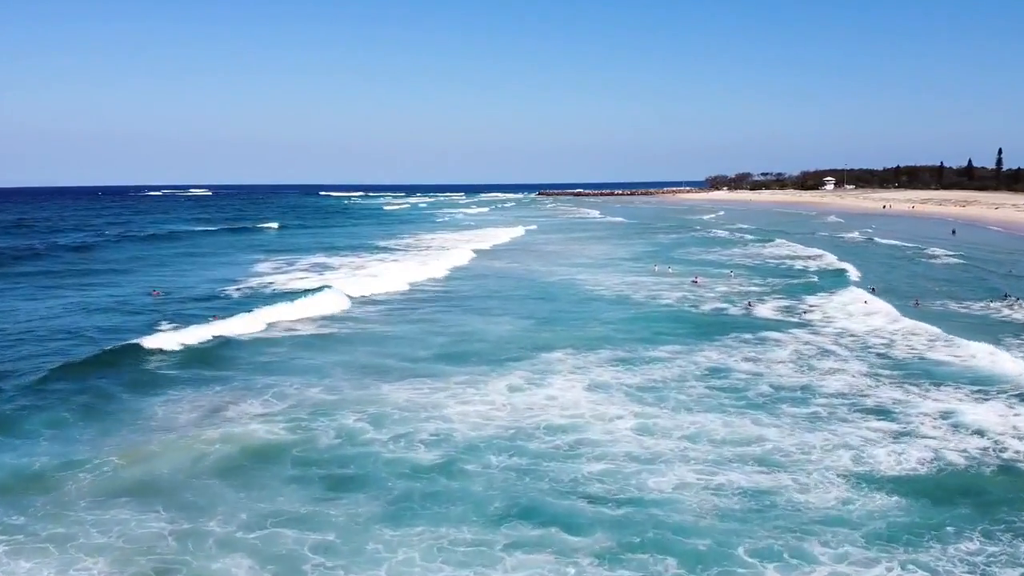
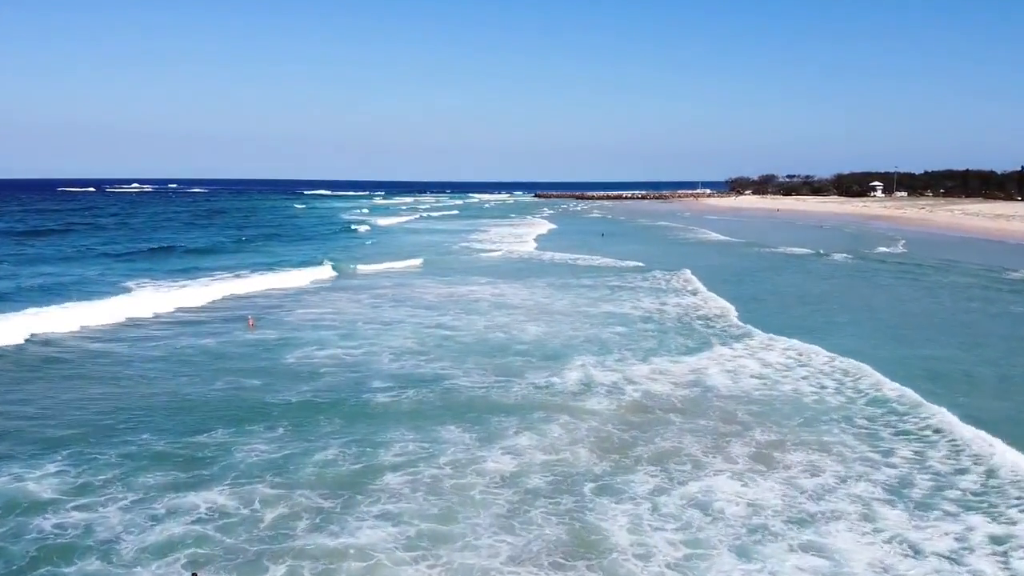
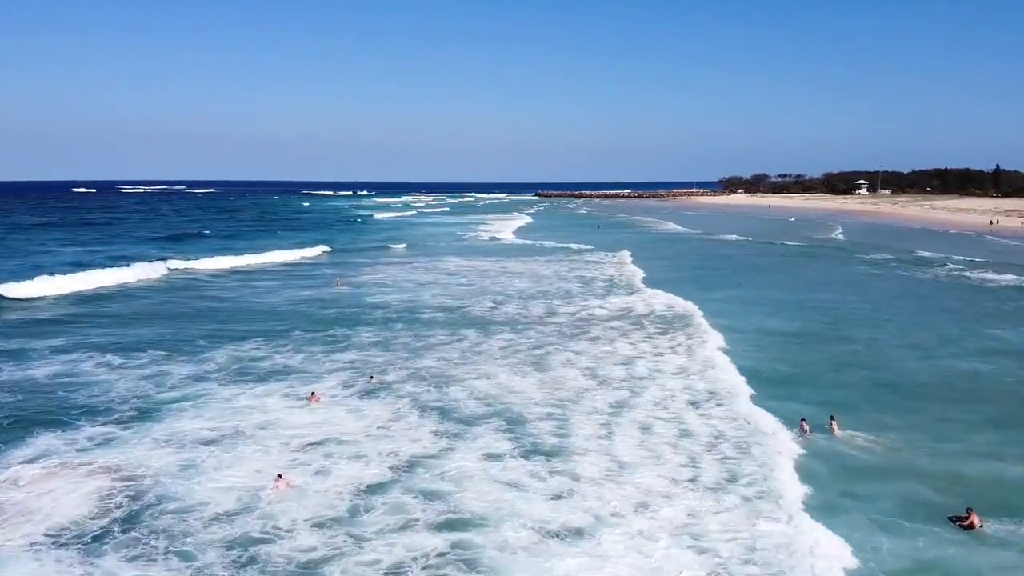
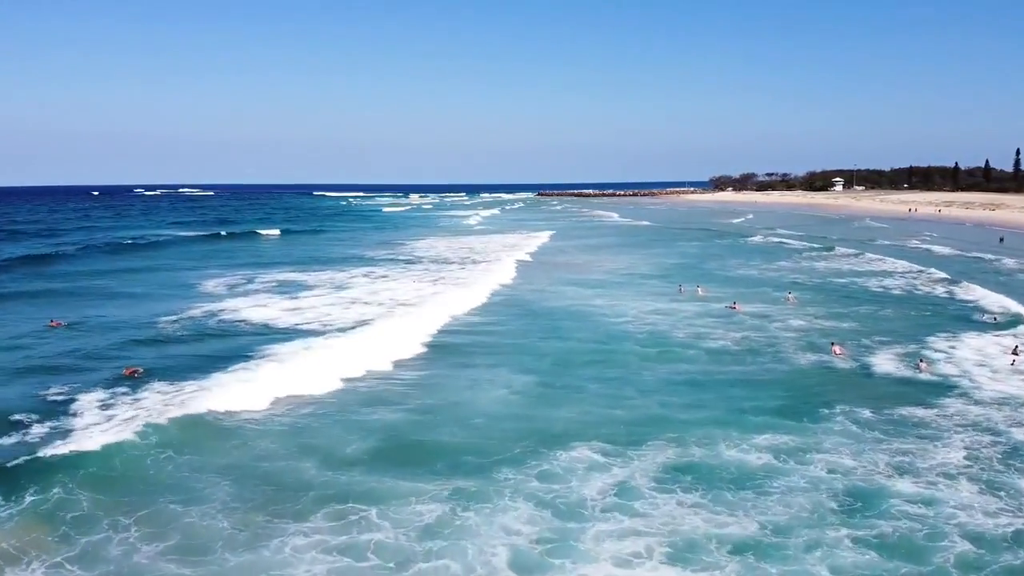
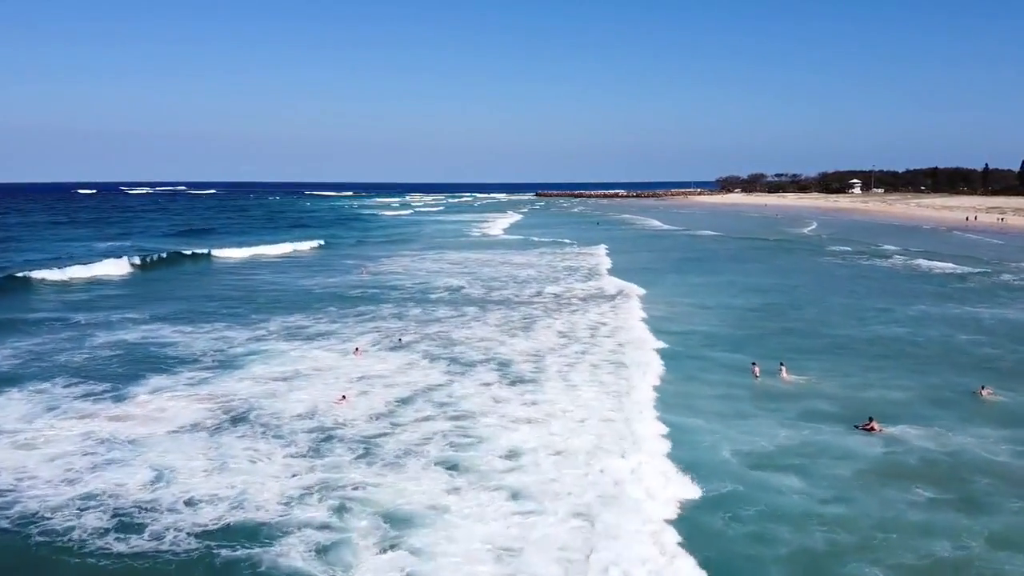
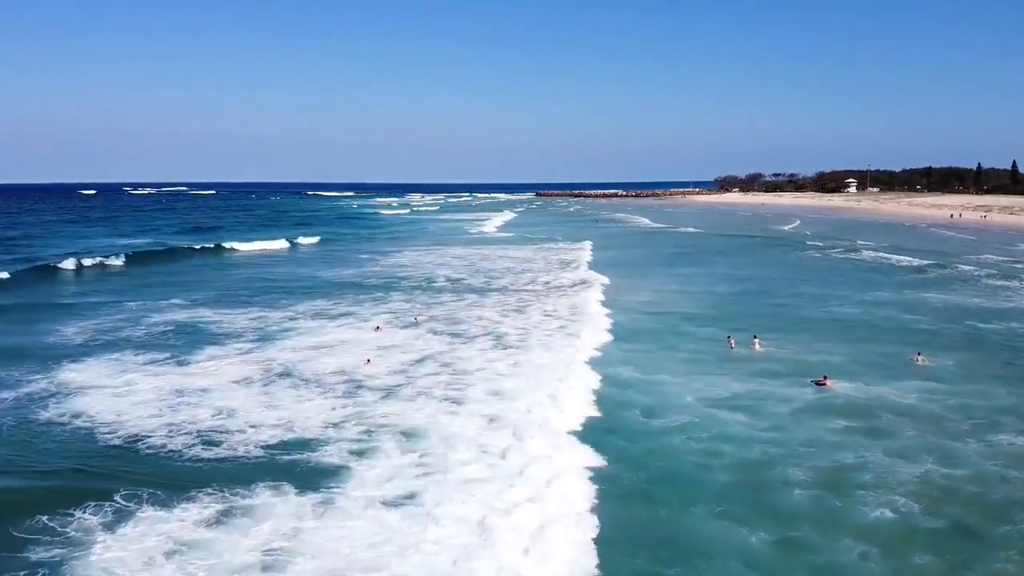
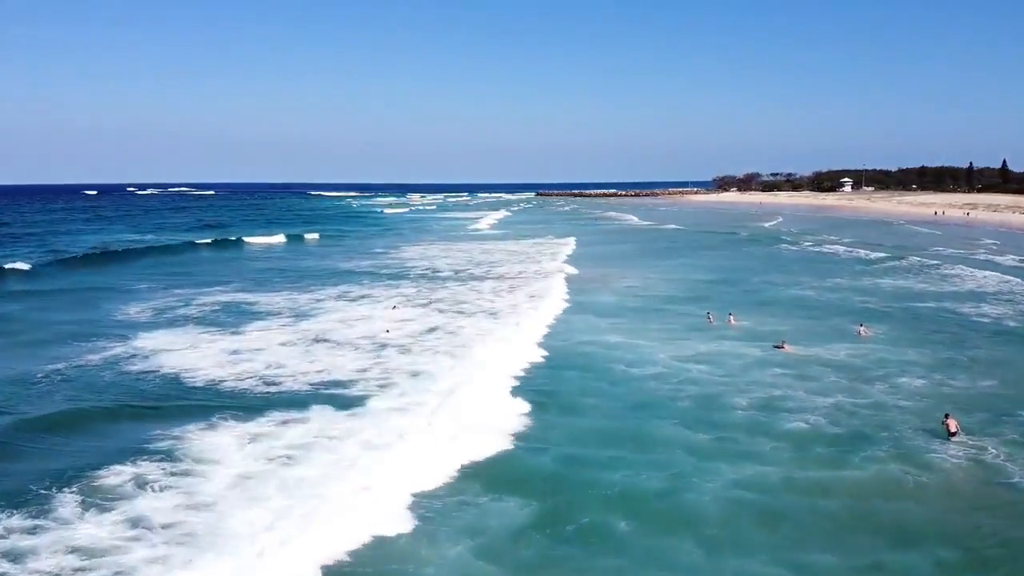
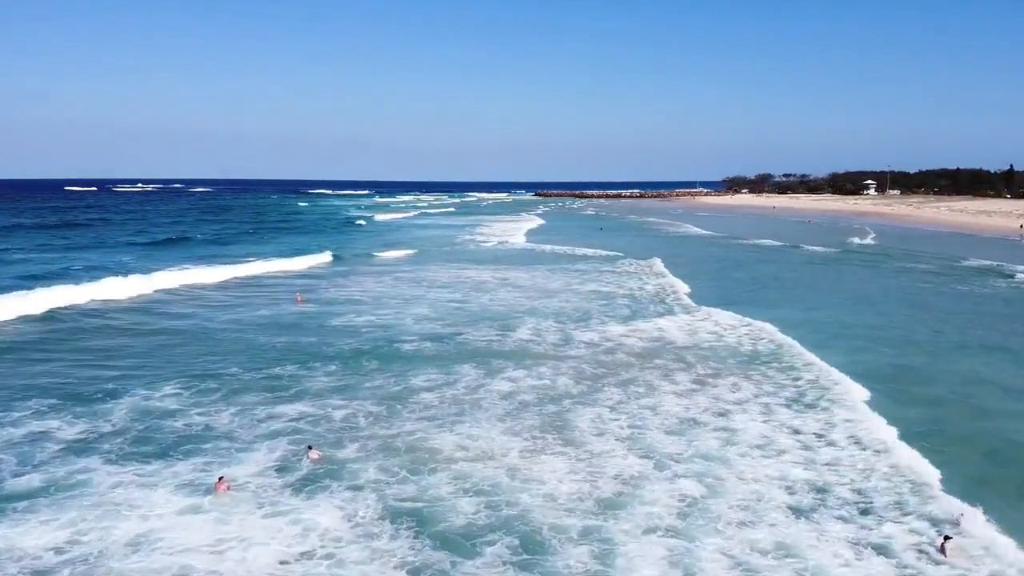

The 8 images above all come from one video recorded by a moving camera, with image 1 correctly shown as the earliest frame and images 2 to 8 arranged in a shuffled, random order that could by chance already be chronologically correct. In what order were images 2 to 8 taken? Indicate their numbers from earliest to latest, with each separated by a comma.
4, 7, 6, 5, 3, 8, 2
